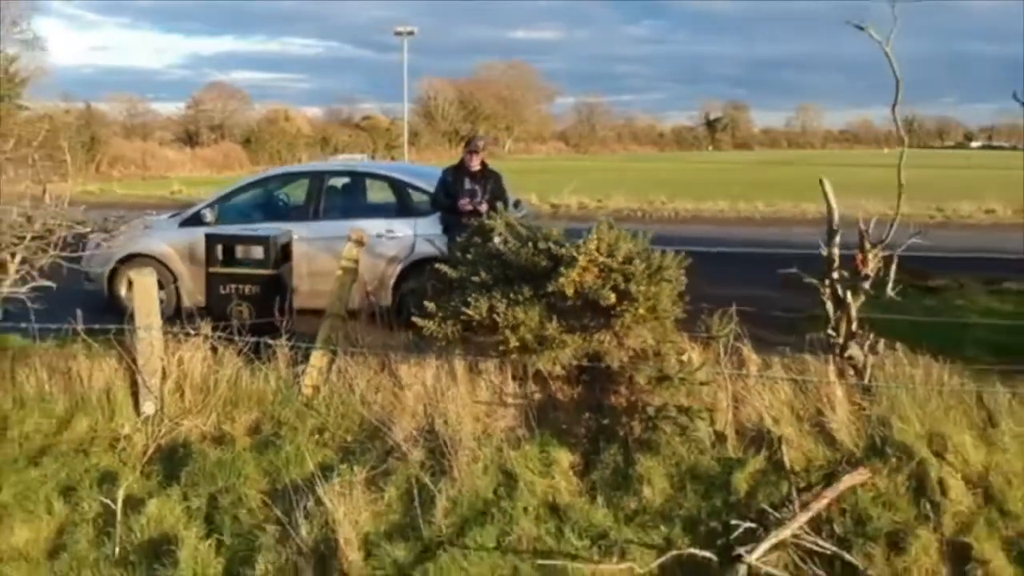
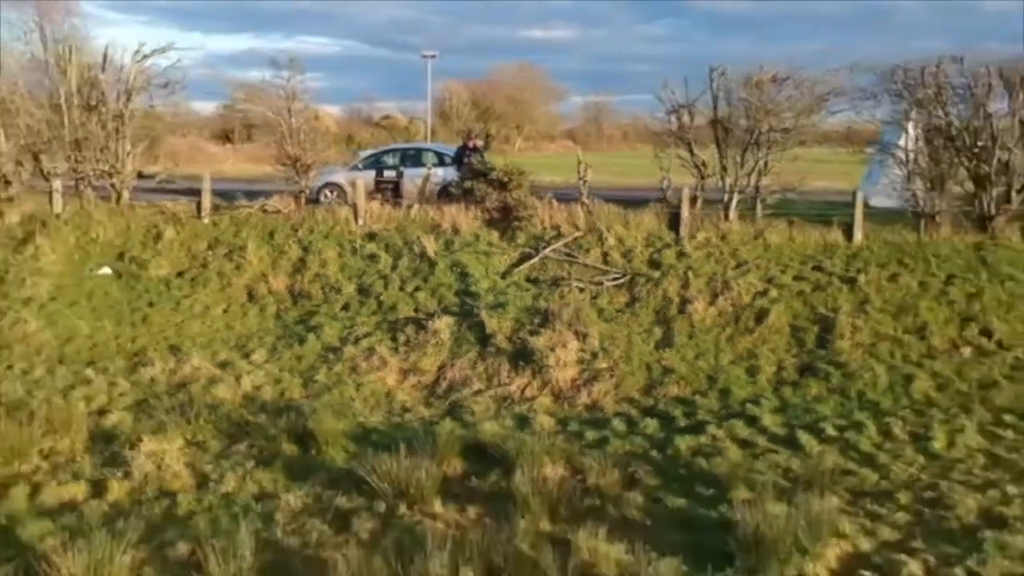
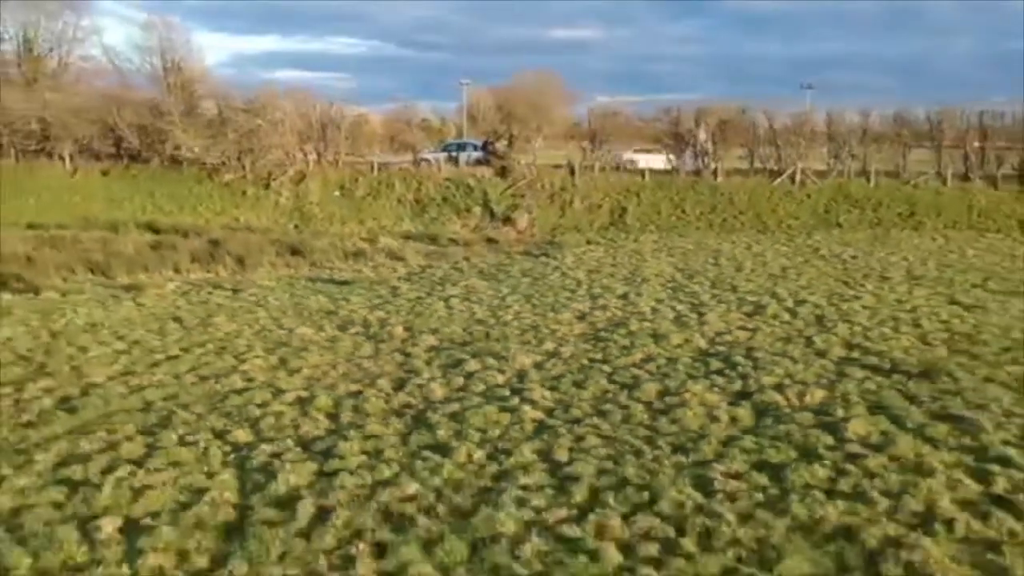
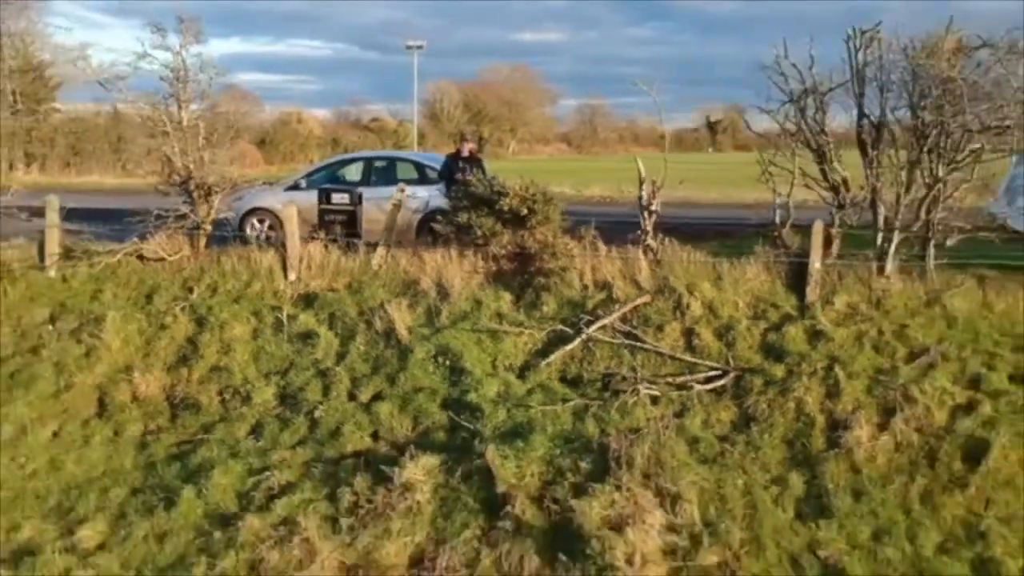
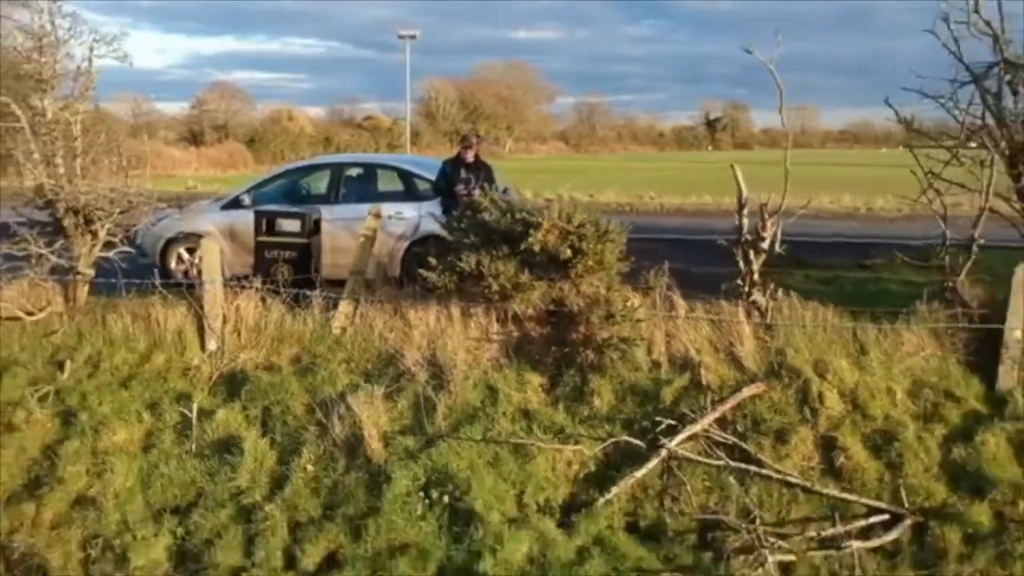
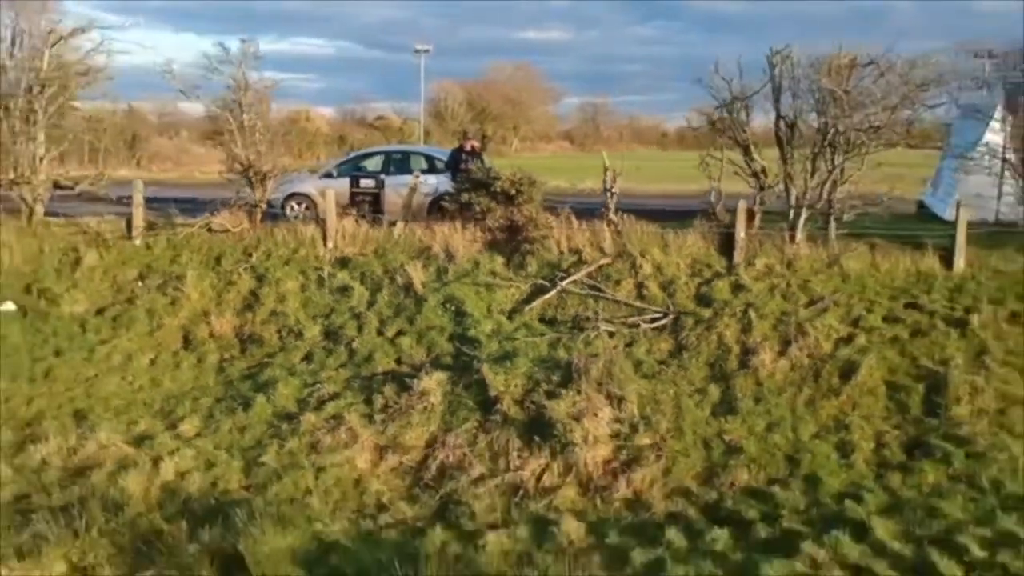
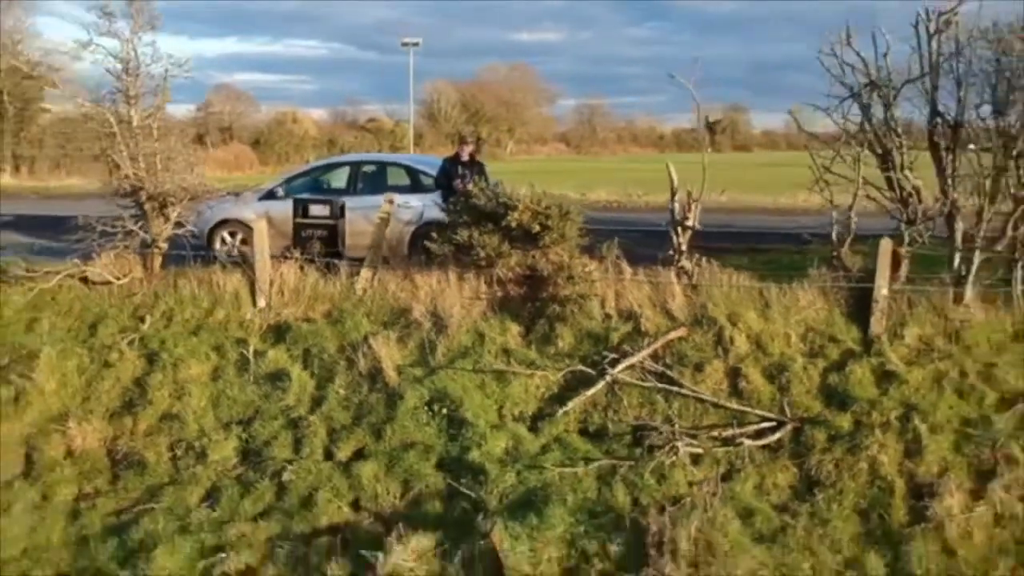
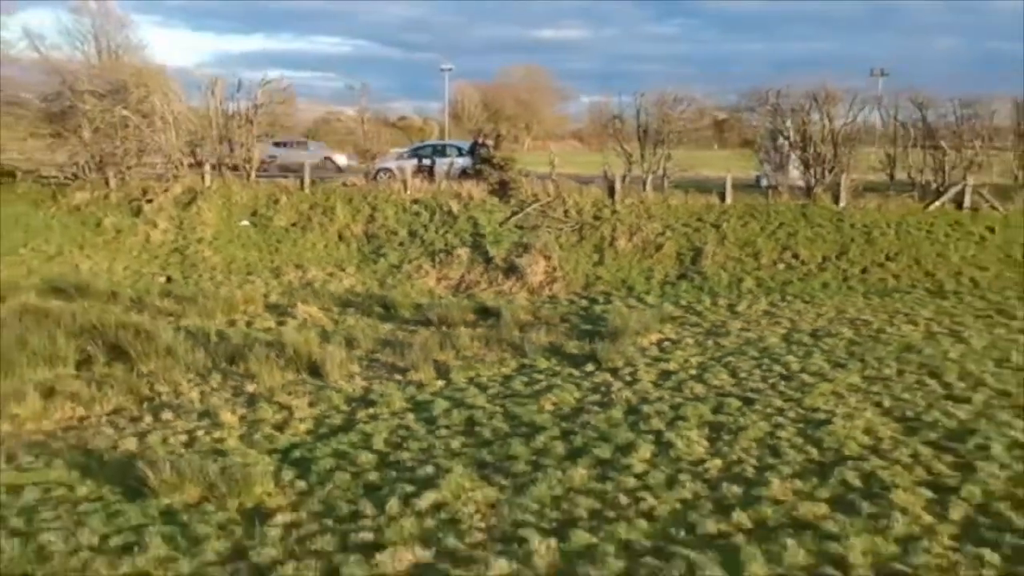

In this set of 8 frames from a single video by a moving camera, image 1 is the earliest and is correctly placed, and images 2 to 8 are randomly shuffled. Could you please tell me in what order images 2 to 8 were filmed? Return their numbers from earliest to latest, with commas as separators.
5, 7, 4, 6, 2, 8, 3
